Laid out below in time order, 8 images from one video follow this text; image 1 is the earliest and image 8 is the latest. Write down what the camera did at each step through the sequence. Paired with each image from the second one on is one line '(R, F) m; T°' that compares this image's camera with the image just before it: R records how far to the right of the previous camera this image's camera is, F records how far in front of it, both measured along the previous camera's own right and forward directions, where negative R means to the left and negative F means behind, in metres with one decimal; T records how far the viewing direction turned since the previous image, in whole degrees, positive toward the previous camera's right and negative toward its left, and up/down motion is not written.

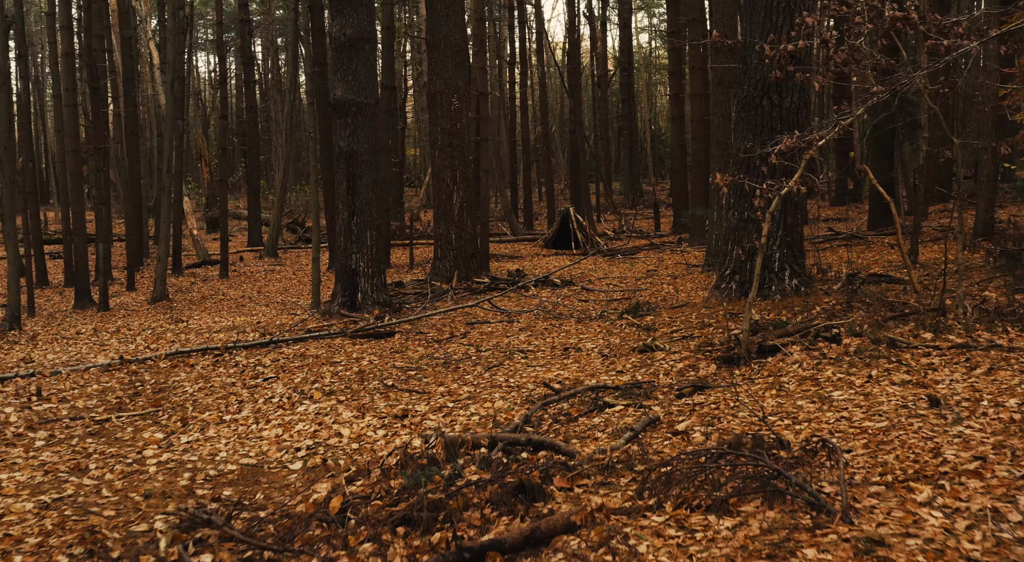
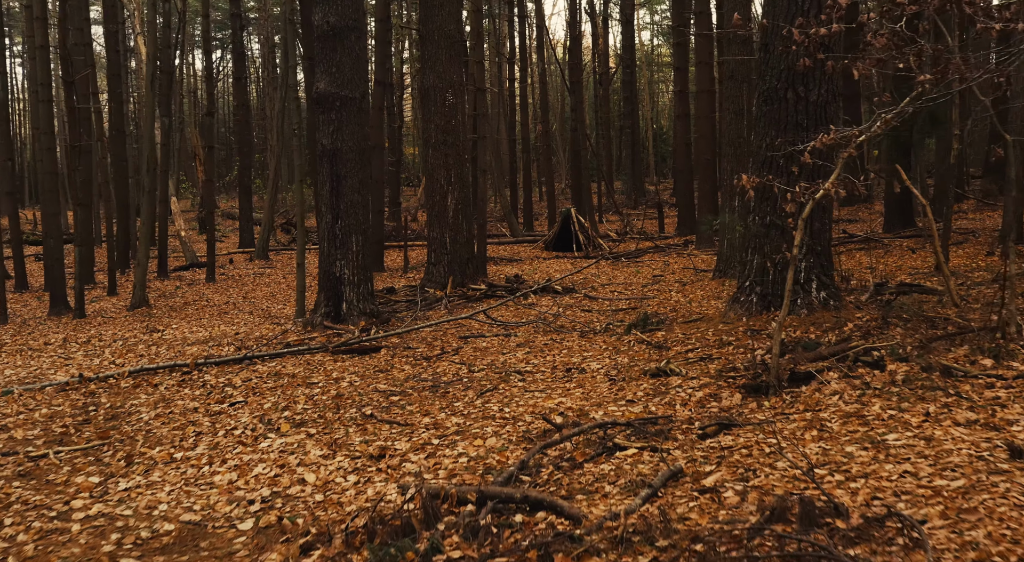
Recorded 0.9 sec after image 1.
(0.0, +1.2) m; 0°
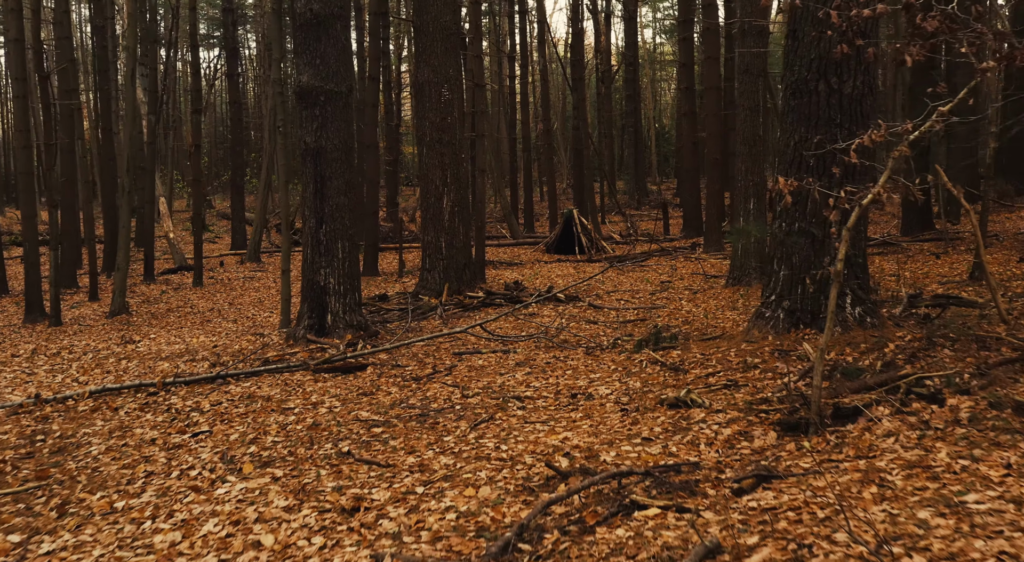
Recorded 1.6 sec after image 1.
(0.0, +1.1) m; 0°
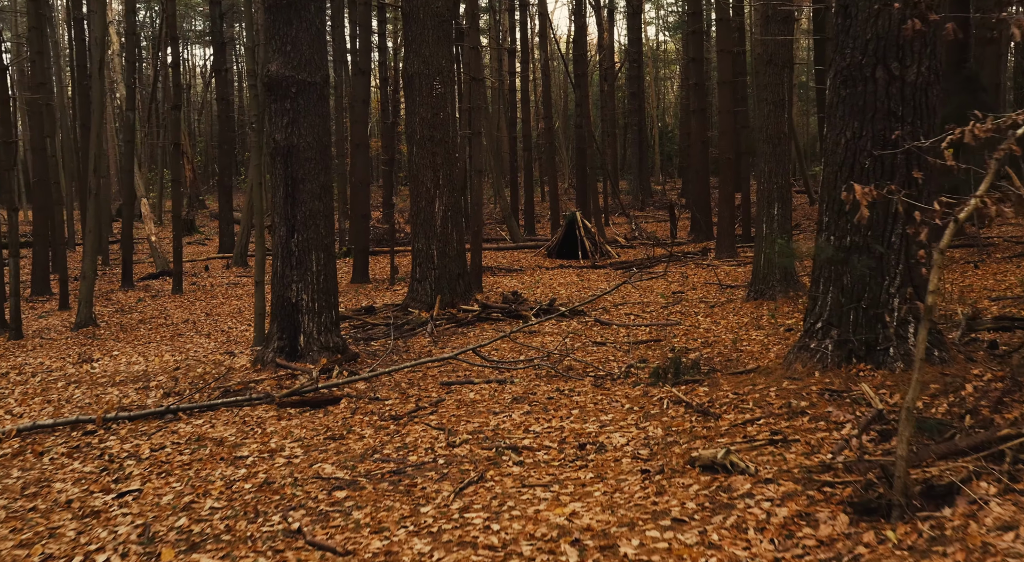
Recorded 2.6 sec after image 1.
(0.0, +1.6) m; 0°
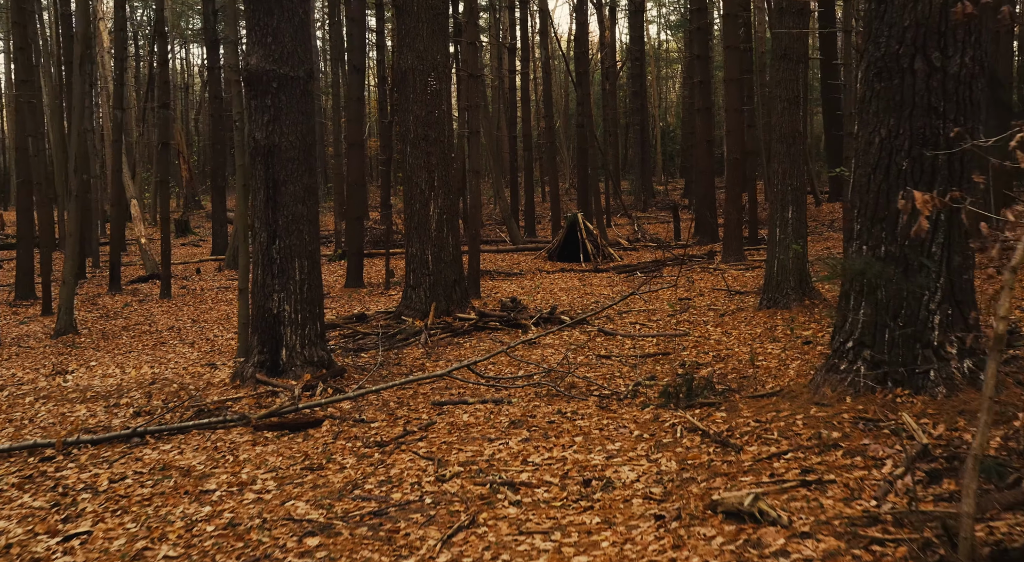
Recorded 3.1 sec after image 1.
(0.0, +0.8) m; 0°
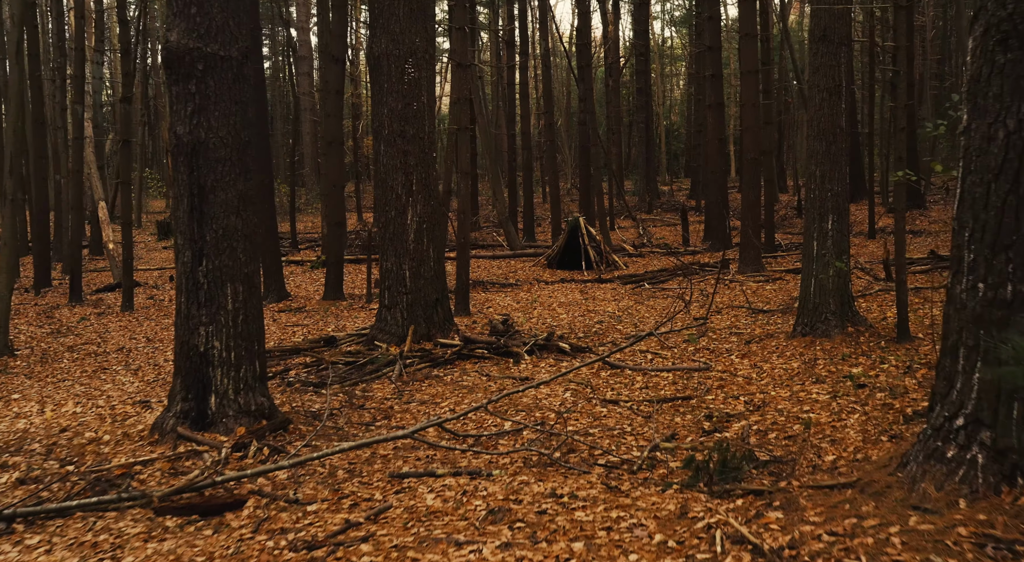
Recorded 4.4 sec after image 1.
(+0.1, +2.1) m; 0°
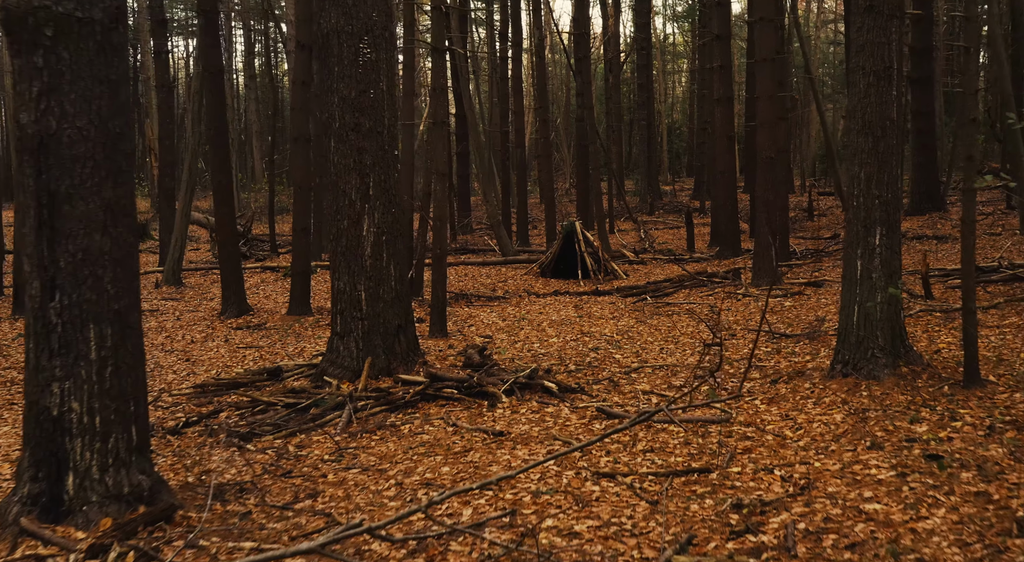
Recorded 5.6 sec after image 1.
(+0.3, +2.2) m; 0°
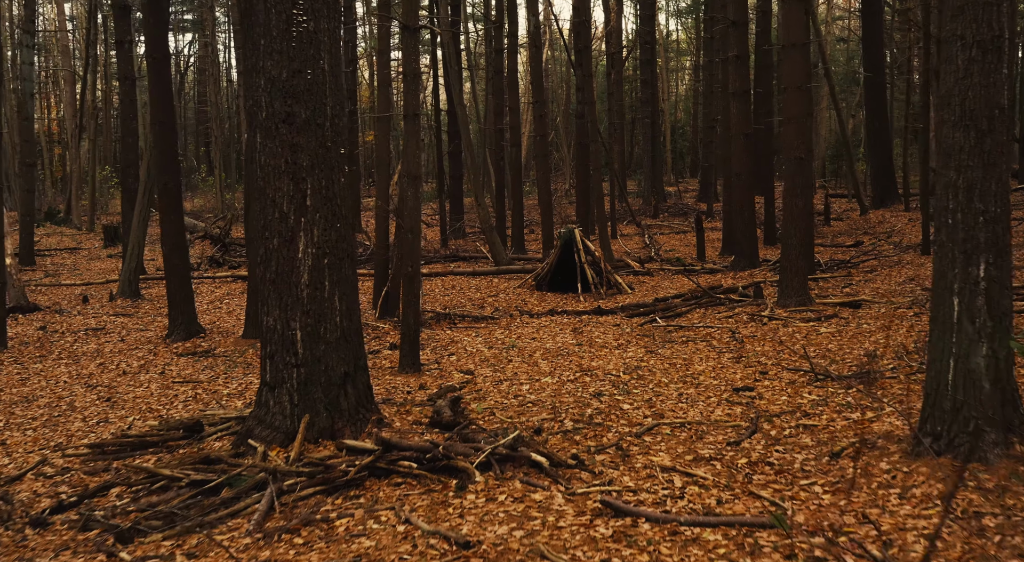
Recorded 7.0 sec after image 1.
(+0.2, +2.5) m; 0°
